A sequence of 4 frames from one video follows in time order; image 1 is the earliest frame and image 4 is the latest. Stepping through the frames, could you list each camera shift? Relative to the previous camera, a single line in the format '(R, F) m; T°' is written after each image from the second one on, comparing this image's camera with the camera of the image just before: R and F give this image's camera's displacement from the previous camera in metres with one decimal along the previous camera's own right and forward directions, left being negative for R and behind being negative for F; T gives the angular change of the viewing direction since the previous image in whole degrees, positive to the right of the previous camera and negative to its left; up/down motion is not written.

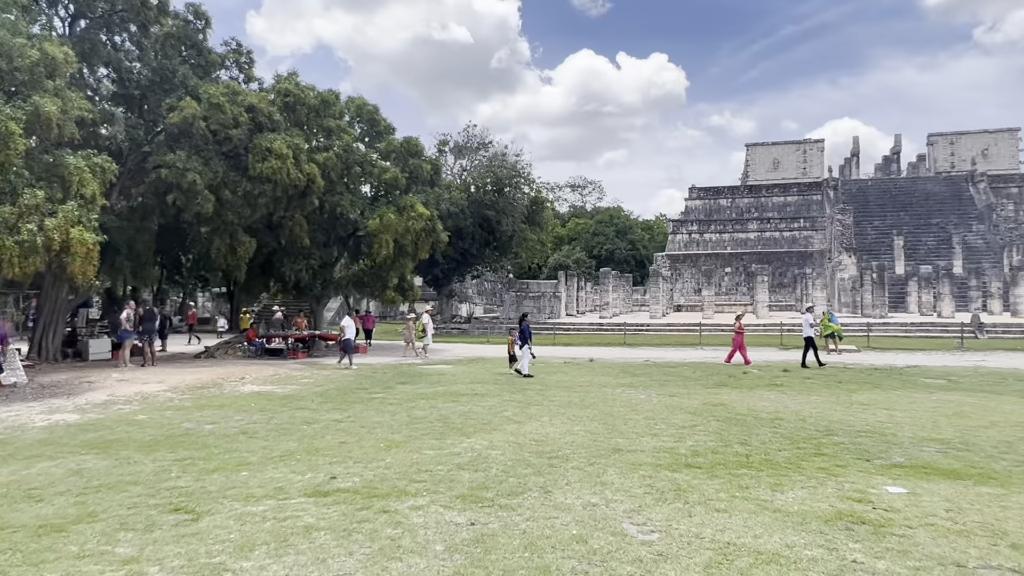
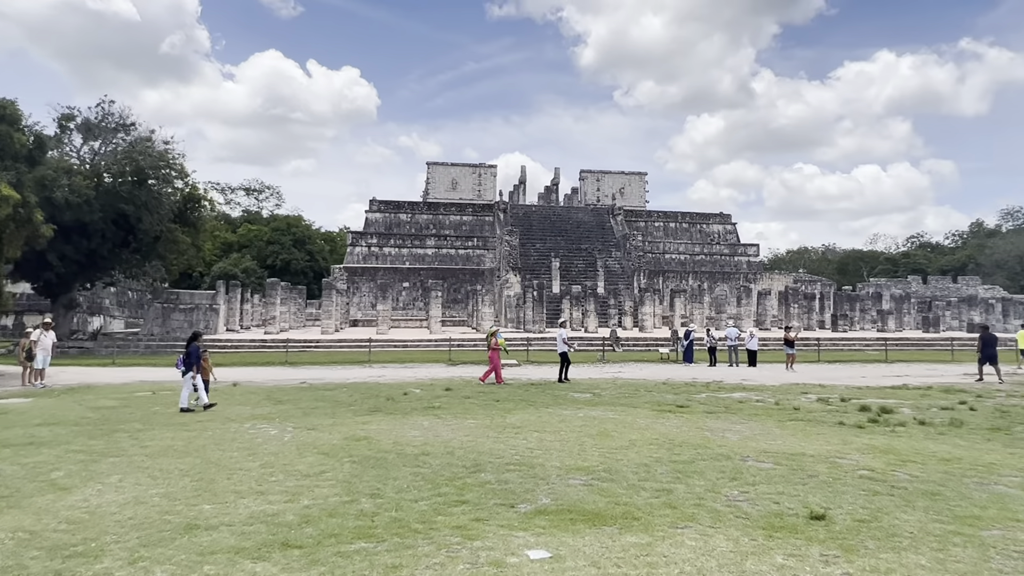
(+0.8, +1.4) m; +26°
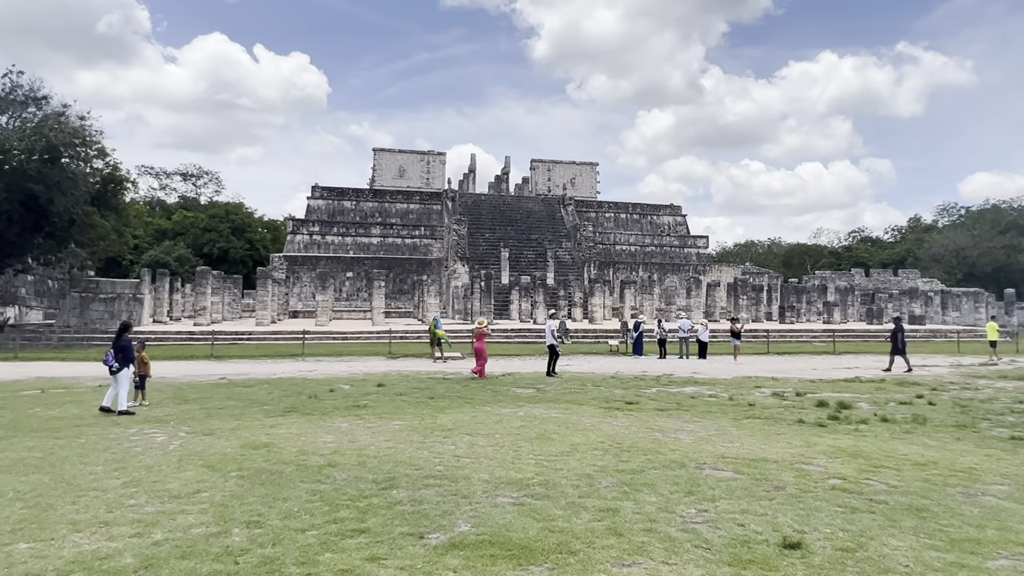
(+0.2, +0.9) m; +4°
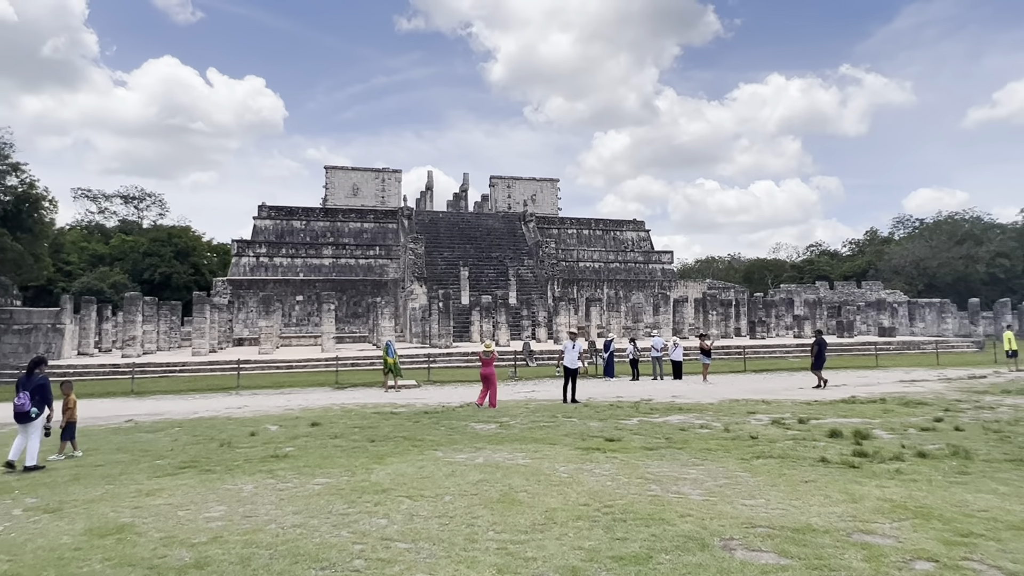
(+0.1, +1.6) m; +3°
